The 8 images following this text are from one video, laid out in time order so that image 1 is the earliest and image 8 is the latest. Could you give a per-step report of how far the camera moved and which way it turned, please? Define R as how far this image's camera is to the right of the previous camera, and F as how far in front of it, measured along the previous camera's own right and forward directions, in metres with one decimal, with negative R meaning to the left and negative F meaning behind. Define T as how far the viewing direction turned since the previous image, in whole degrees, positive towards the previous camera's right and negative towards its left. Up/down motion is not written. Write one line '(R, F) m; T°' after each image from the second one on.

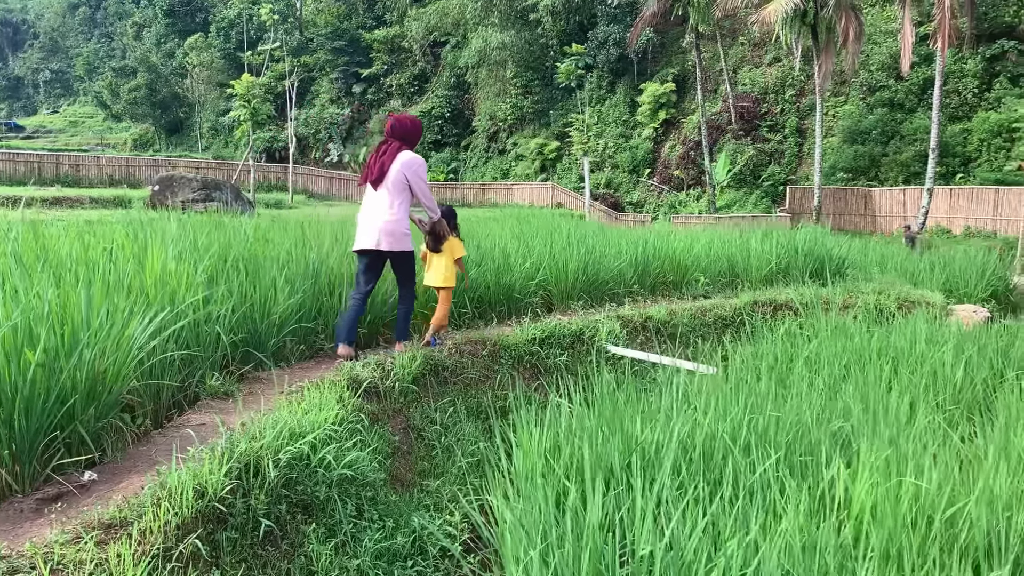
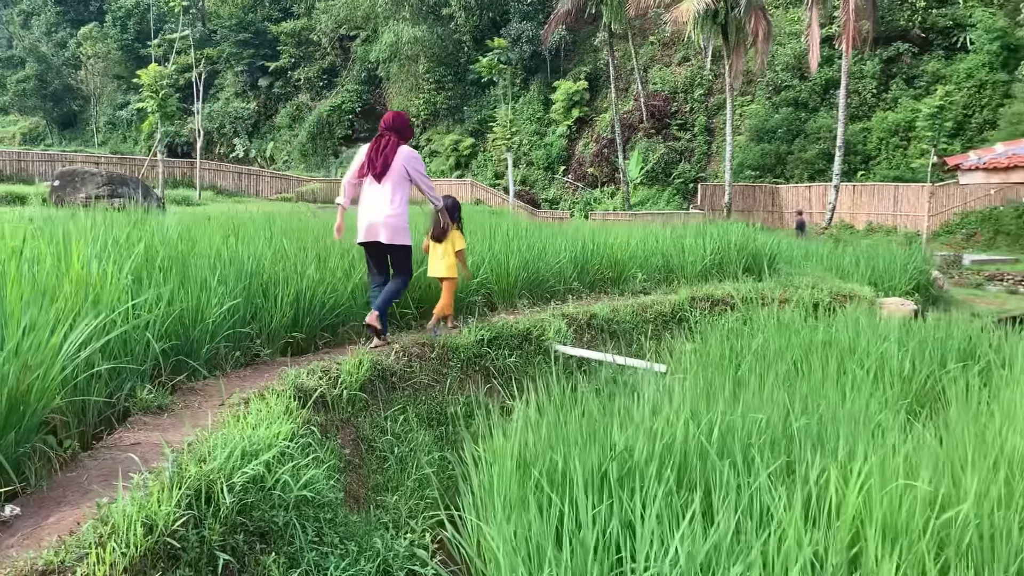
(-0.2, +0.2) m; +6°
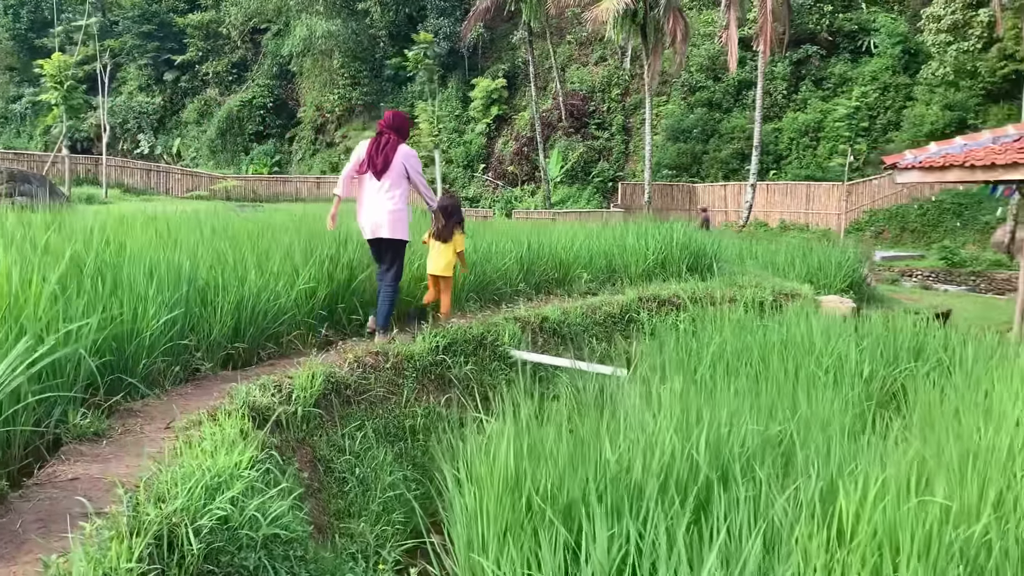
(-0.2, +0.2) m; +6°
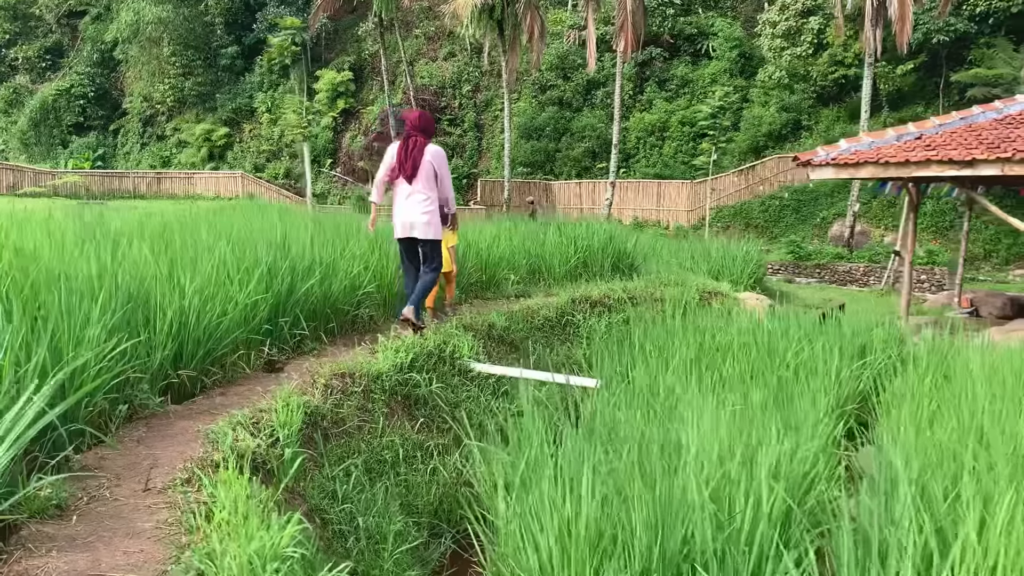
(-0.5, +0.5) m; +10°
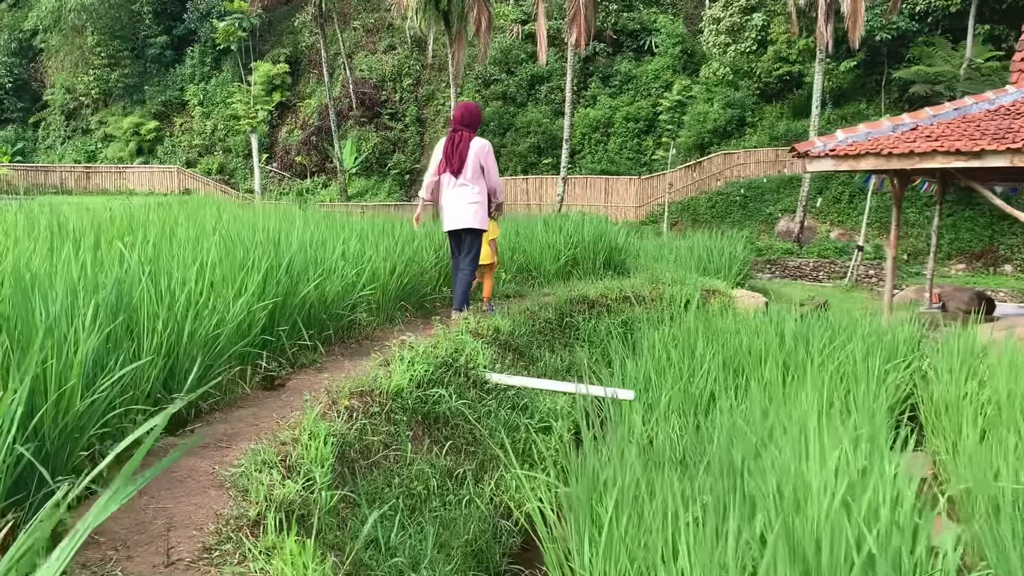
(-0.3, +0.4) m; +4°
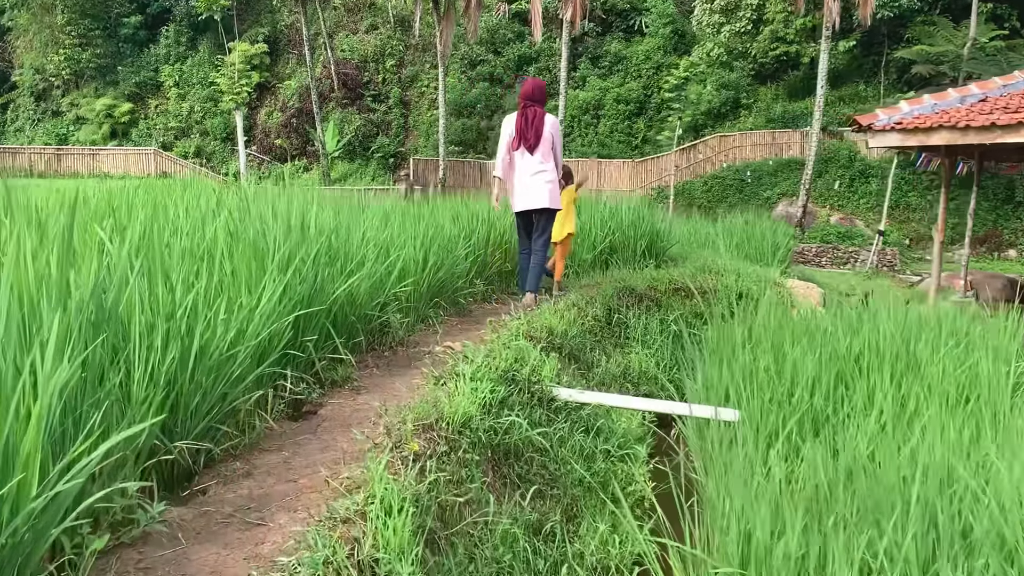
(-0.3, +0.7) m; +1°
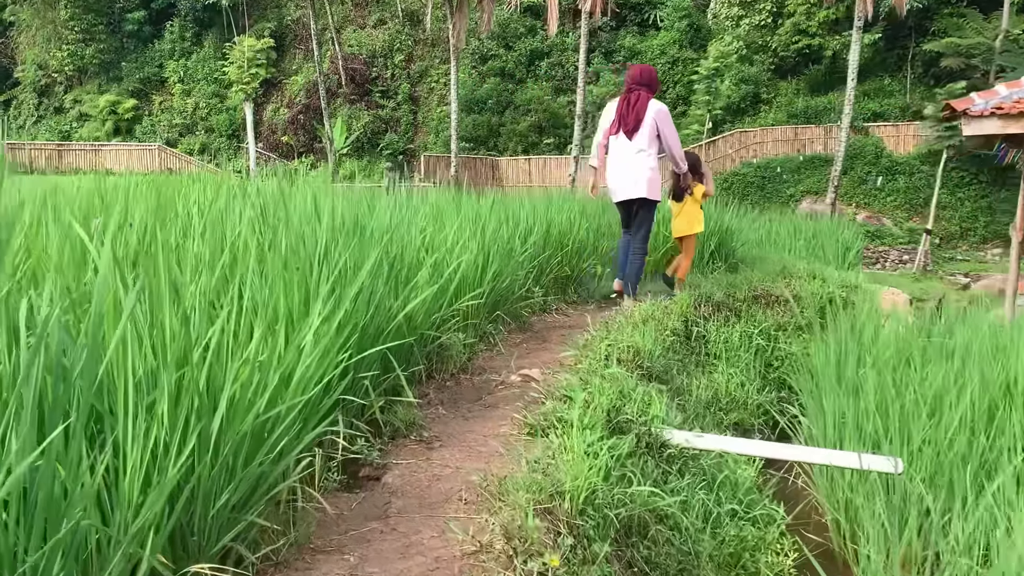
(-0.2, +0.6) m; 0°
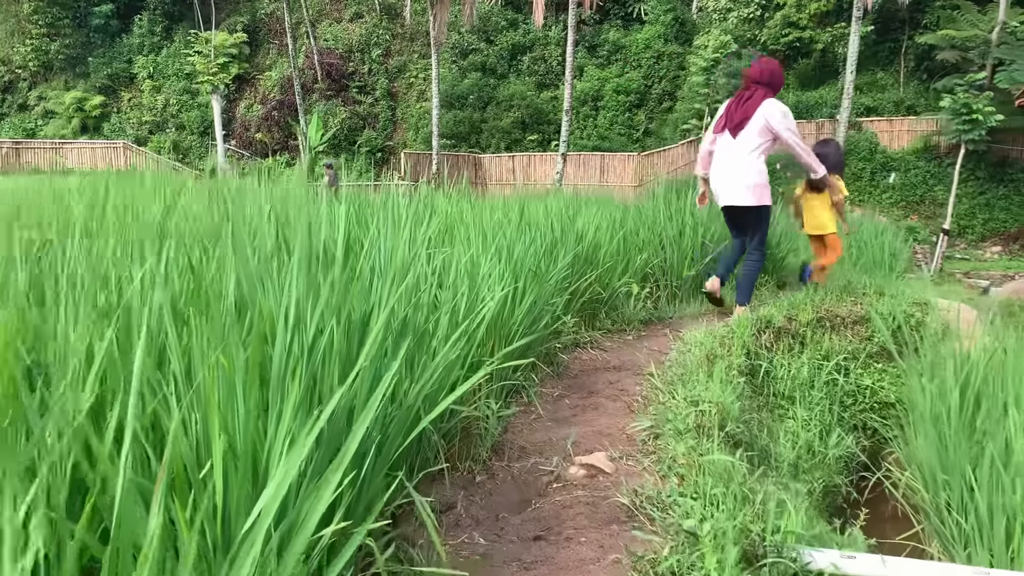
(-0.2, +0.7) m; +1°
